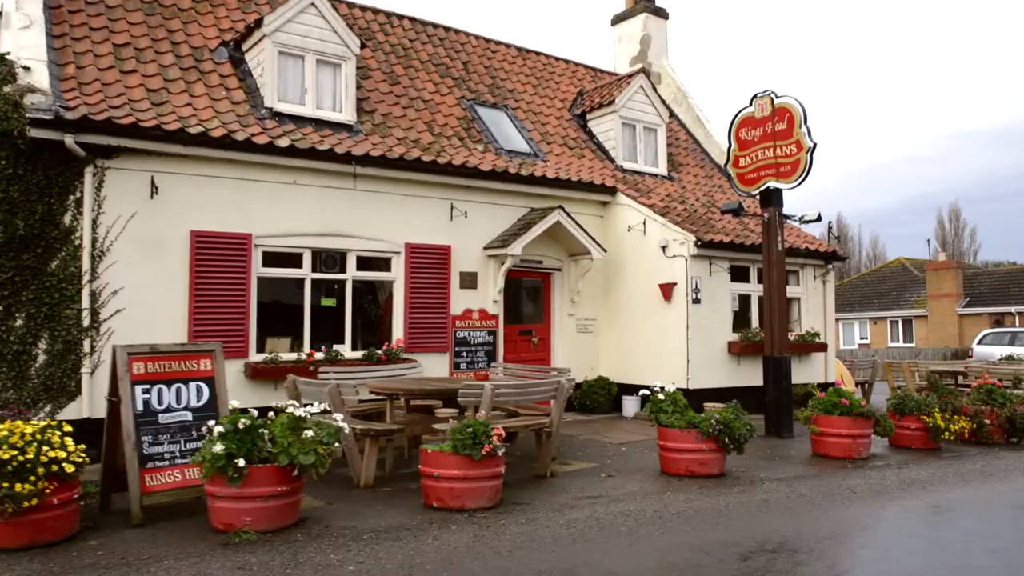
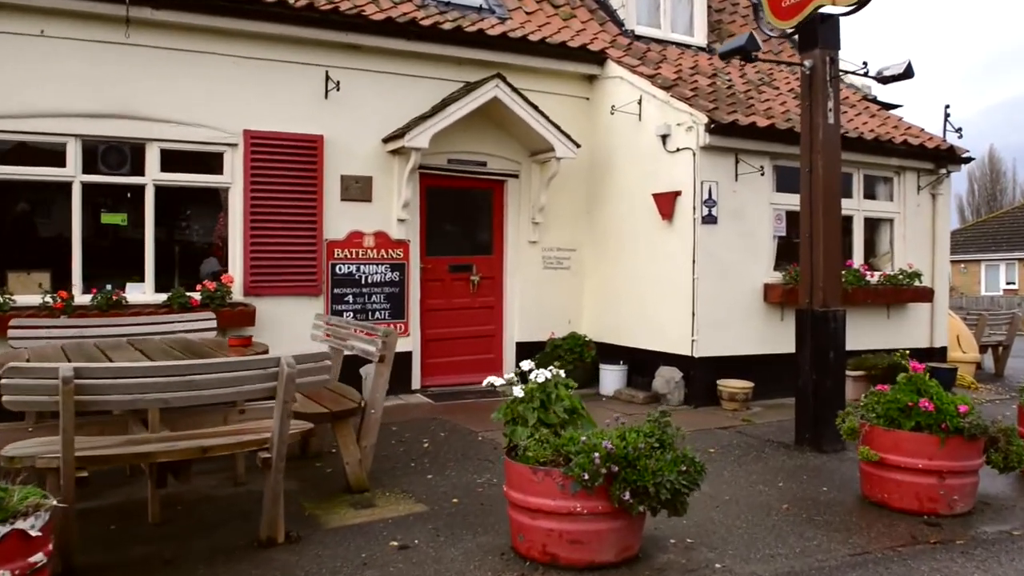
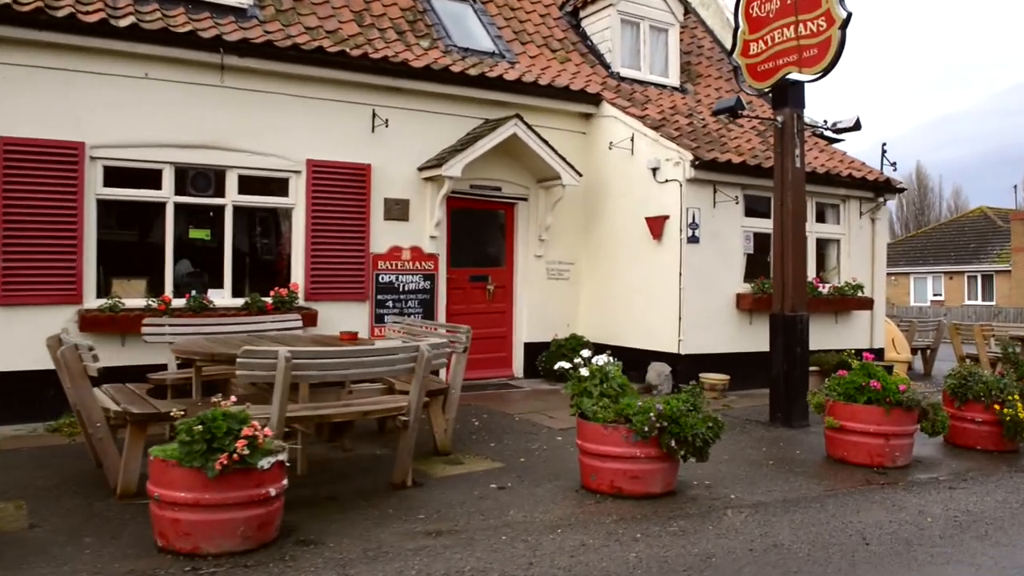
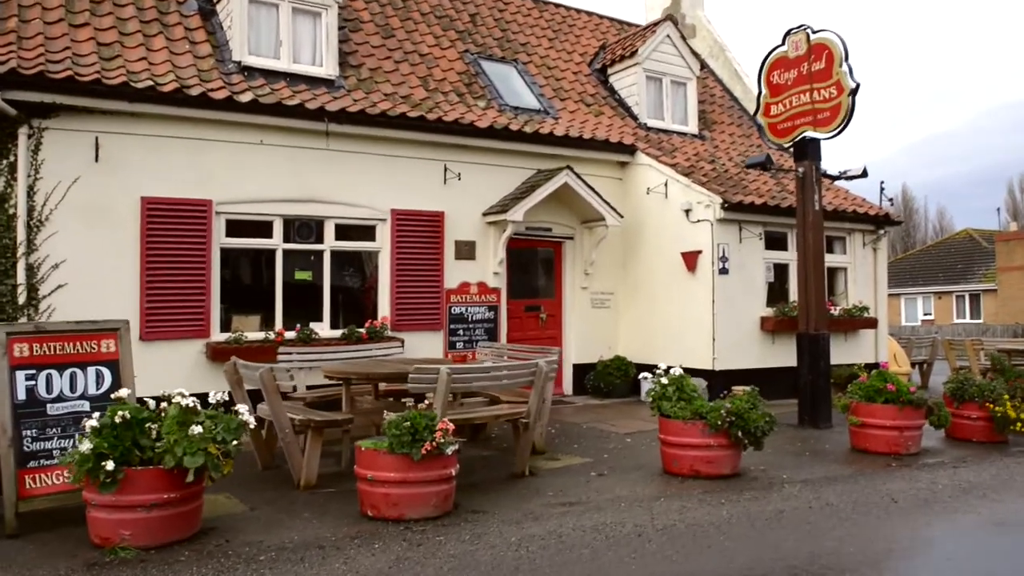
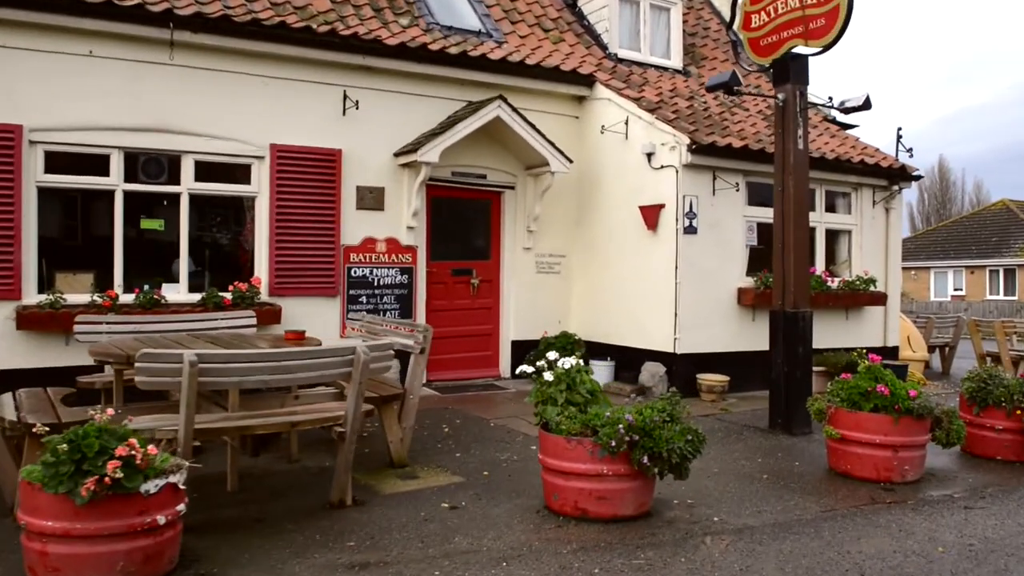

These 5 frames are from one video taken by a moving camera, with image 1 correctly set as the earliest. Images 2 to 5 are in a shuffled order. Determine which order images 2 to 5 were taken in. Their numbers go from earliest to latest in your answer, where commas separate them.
4, 3, 5, 2
